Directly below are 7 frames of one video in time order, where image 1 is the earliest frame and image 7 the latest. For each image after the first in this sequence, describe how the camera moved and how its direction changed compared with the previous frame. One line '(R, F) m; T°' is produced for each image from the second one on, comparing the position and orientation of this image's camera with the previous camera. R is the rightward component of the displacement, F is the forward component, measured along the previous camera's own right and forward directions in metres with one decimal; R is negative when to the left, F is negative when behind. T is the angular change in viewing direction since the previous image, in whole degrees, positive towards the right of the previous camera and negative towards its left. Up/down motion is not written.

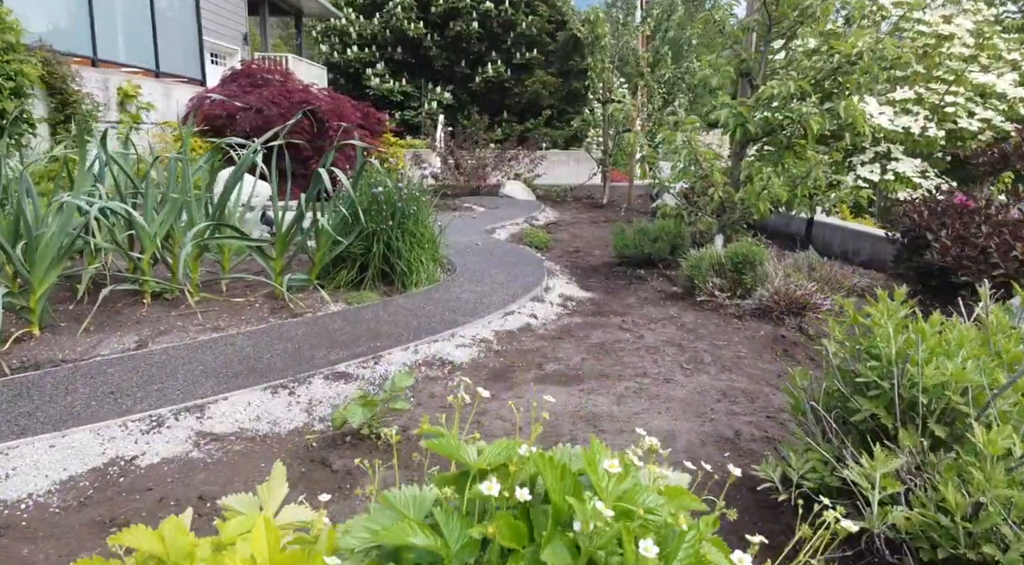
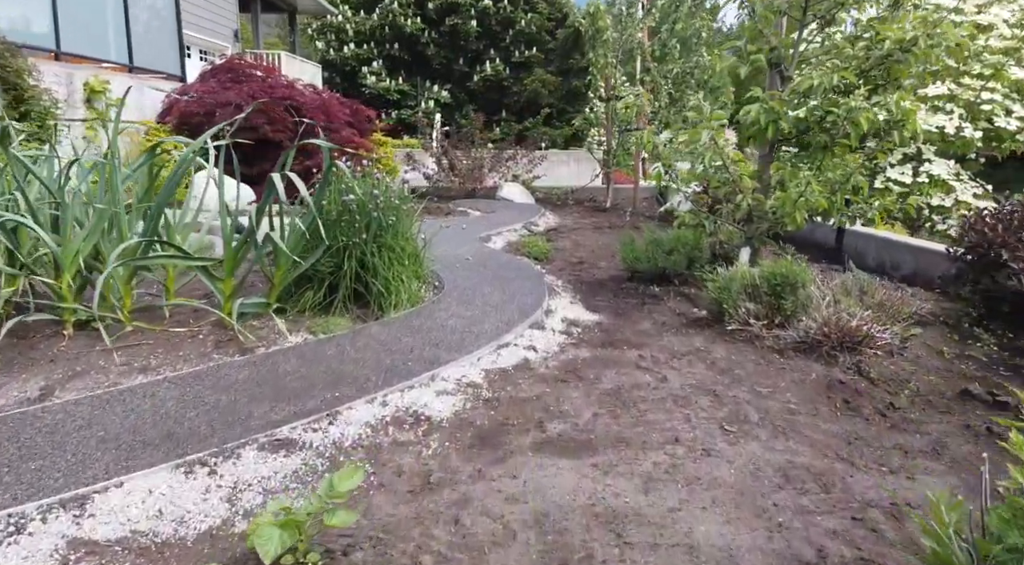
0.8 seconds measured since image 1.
(0.0, +0.6) m; 0°
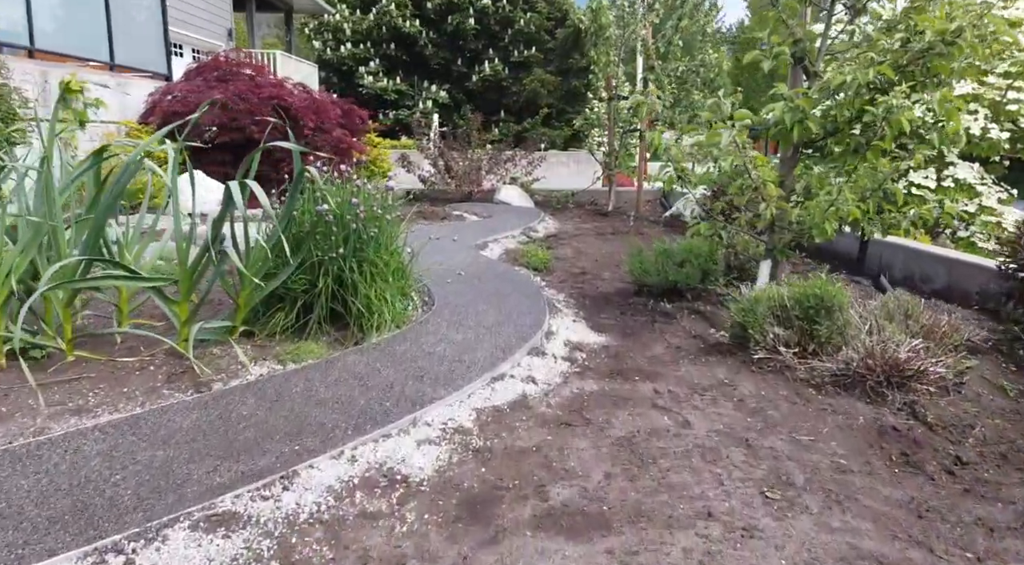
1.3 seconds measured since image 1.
(0.0, +0.4) m; 0°
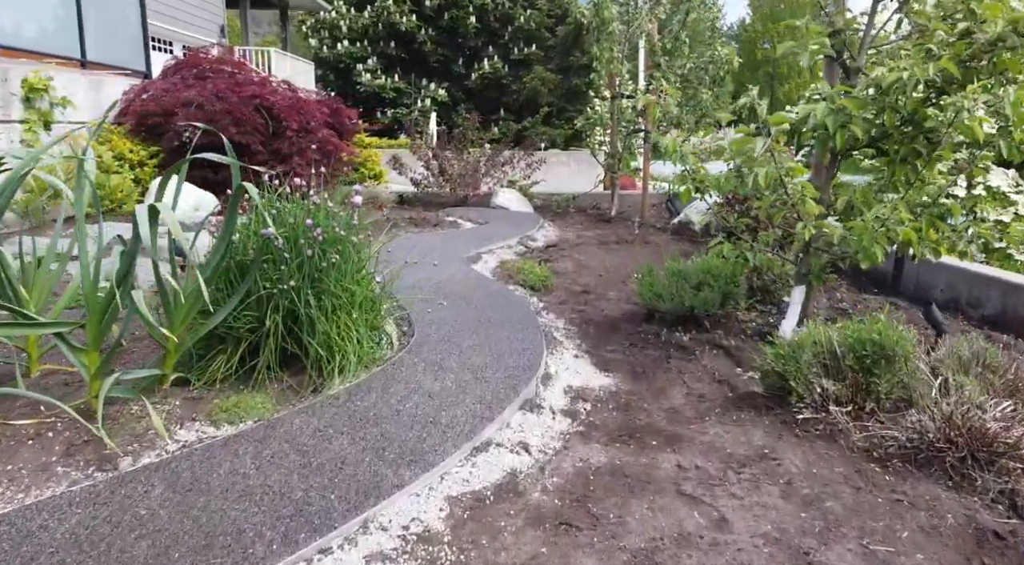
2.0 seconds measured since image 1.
(0.0, +0.6) m; 0°
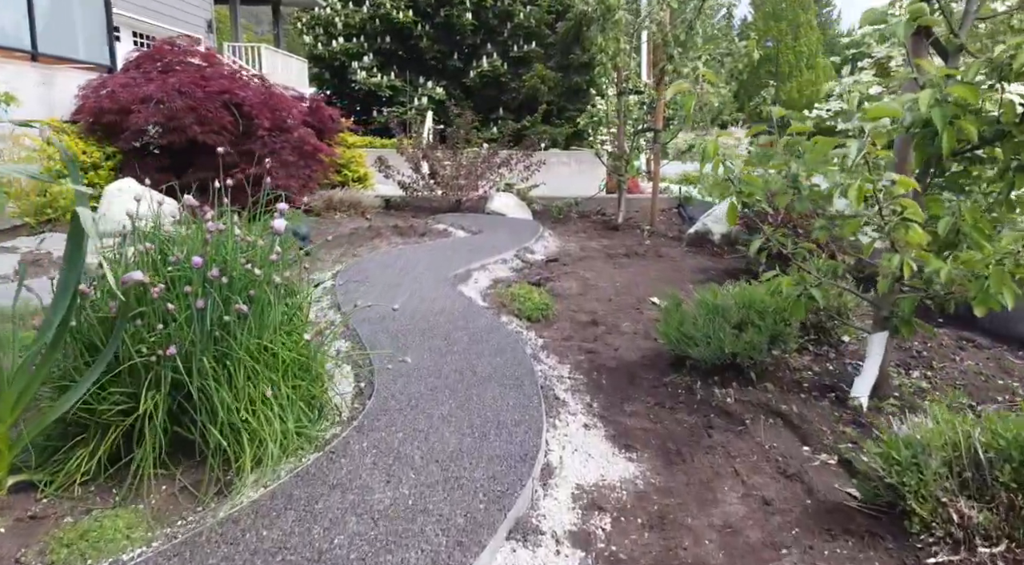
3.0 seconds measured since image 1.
(0.0, +0.8) m; 0°
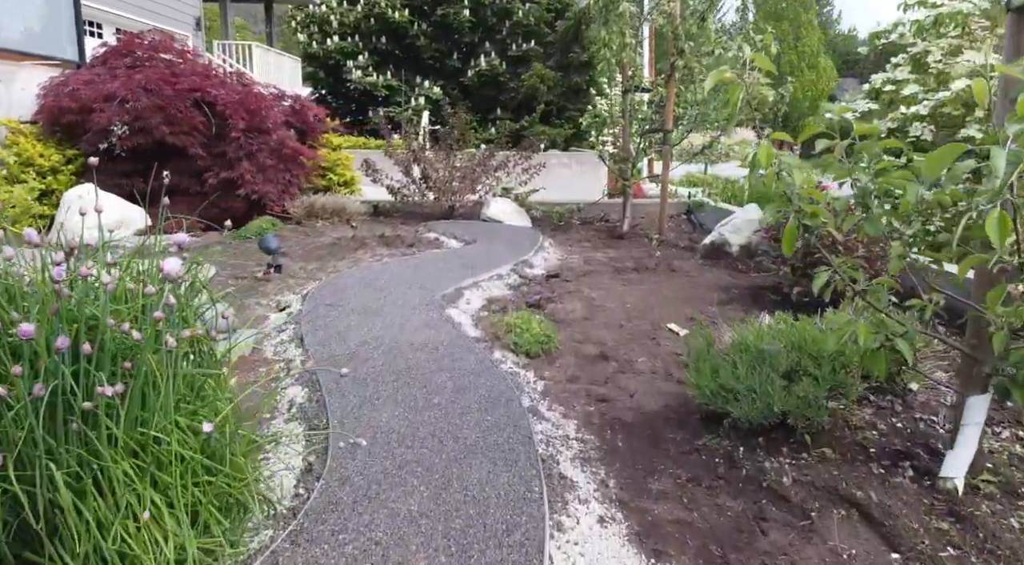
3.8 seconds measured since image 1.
(0.0, +0.6) m; 0°
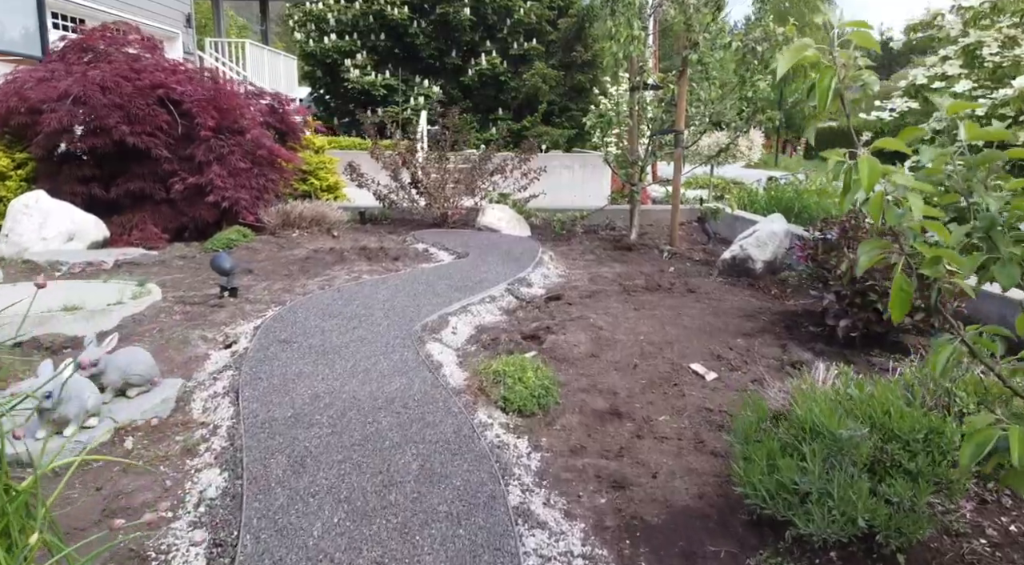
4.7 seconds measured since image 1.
(+0.1, +0.7) m; 0°
